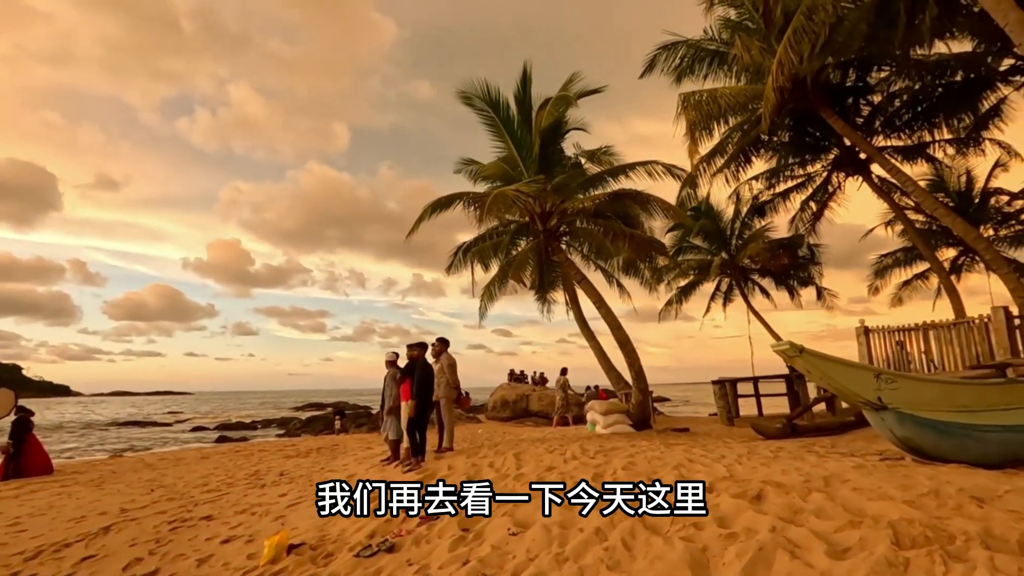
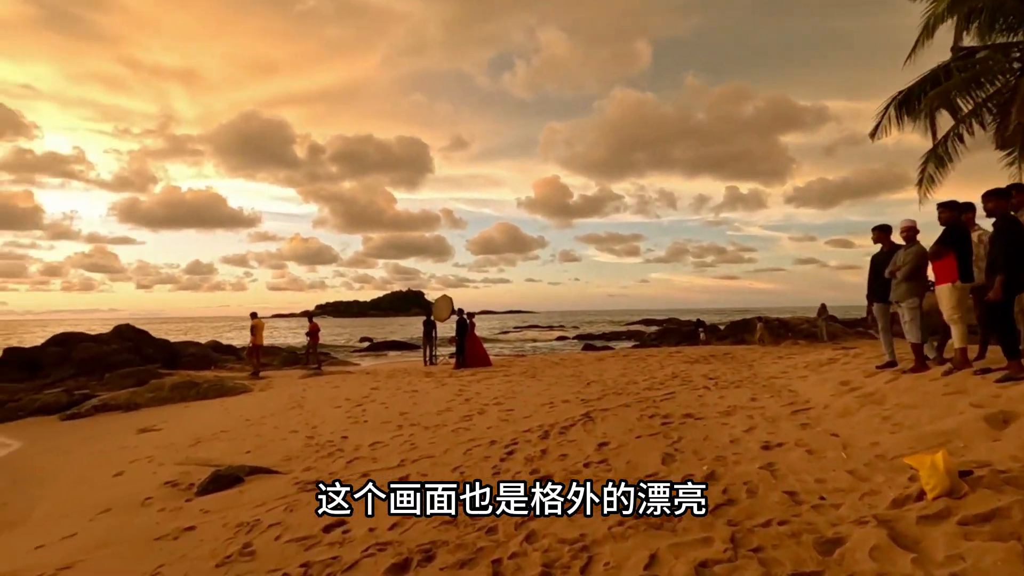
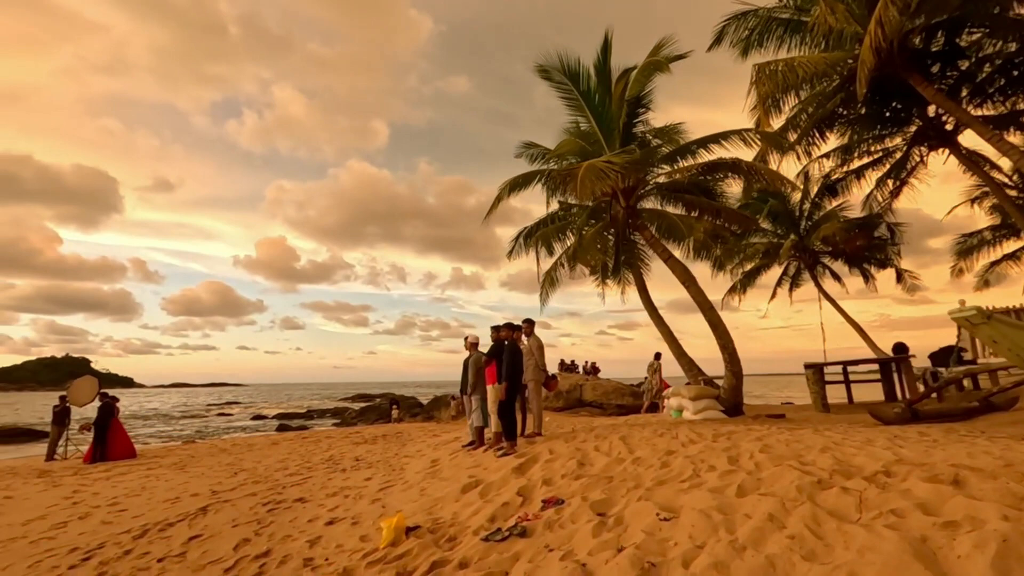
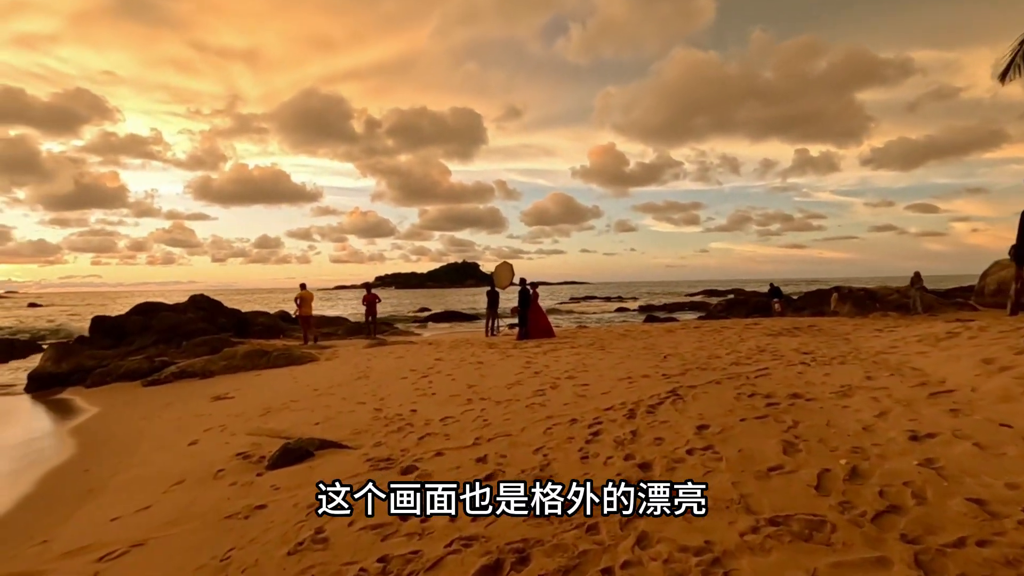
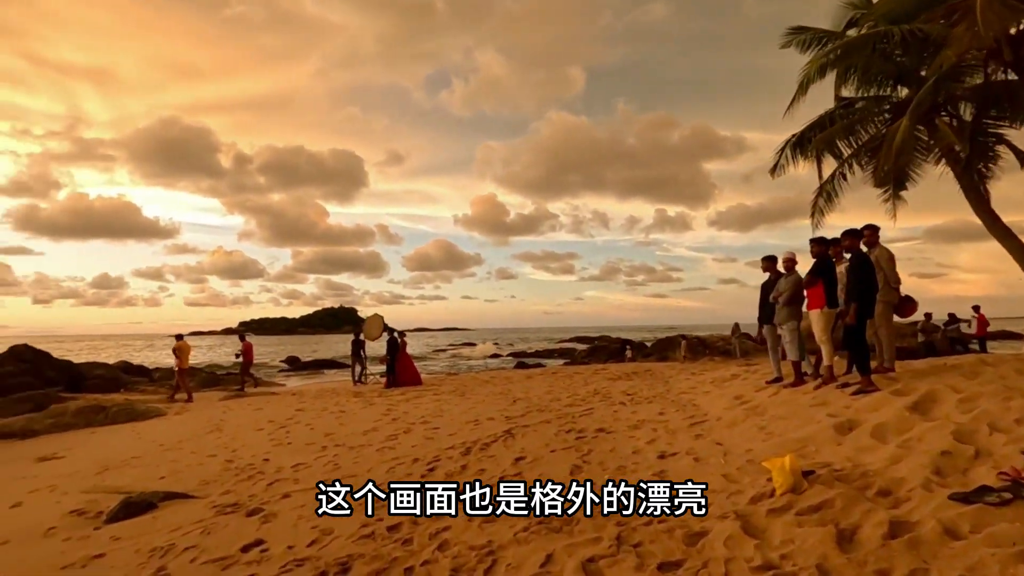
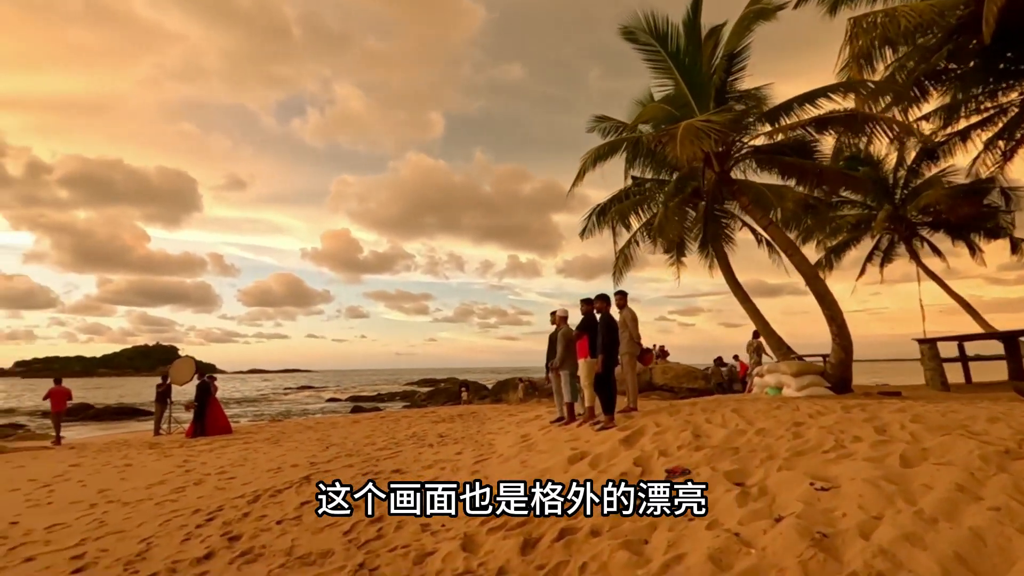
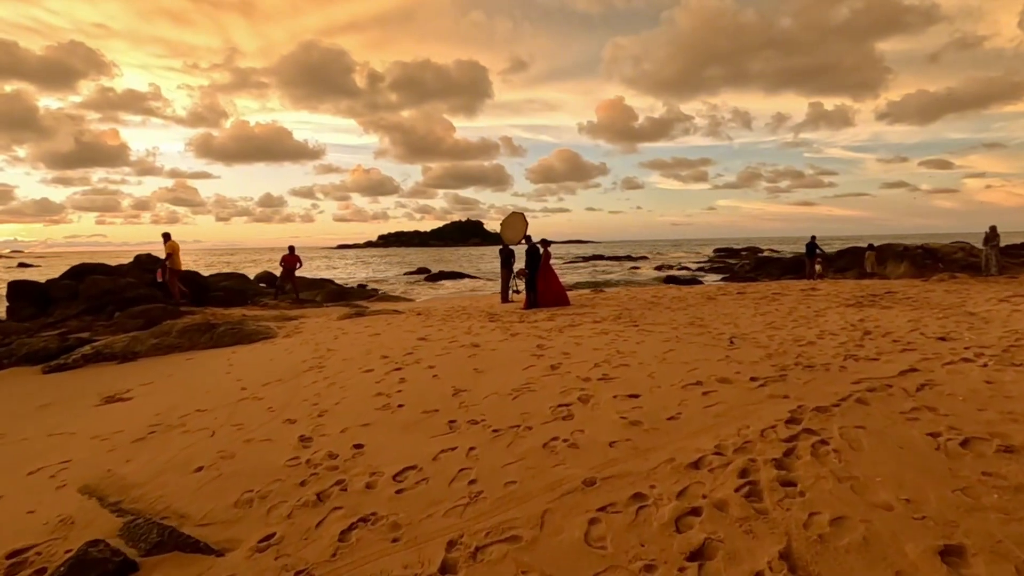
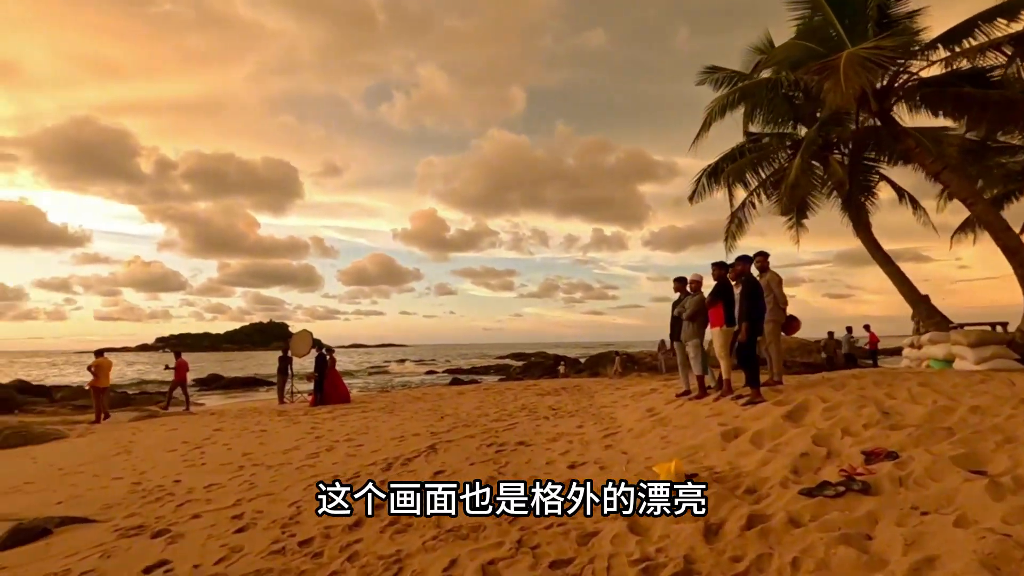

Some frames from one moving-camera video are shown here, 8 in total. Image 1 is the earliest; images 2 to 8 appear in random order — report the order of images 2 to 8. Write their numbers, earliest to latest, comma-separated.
3, 6, 8, 5, 2, 4, 7
